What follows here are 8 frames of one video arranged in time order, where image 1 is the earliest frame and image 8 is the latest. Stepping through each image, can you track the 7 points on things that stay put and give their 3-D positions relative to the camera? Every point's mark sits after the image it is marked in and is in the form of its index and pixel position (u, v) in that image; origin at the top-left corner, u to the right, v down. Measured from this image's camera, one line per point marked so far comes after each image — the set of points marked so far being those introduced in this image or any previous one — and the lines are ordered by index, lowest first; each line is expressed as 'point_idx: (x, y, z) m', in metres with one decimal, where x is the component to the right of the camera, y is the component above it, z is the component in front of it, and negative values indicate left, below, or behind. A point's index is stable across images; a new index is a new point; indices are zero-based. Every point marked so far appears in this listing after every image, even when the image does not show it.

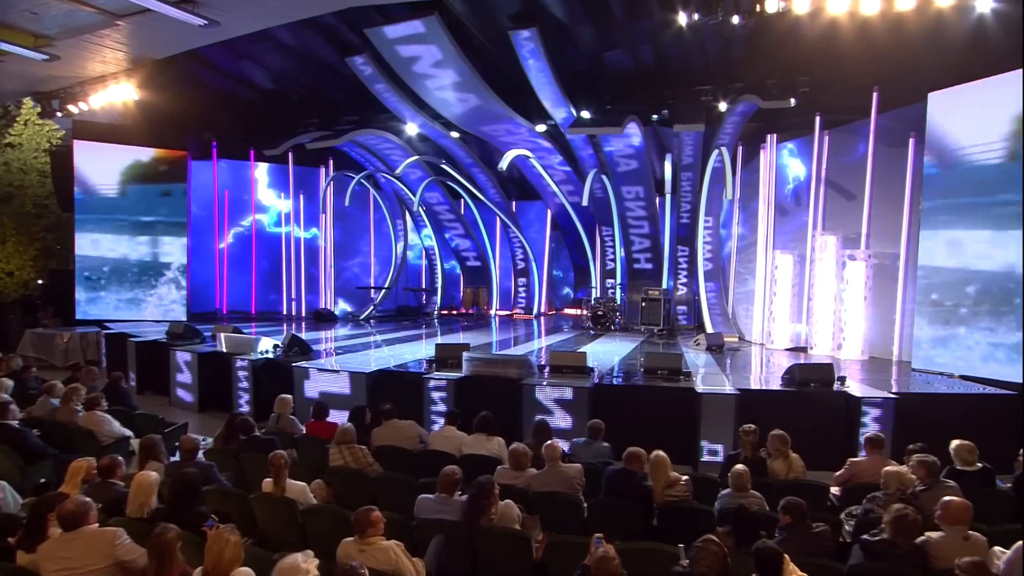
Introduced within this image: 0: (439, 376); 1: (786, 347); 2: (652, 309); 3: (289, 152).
0: (-0.9, -1.1, +8.7) m
1: (+4.7, -1.0, +11.8) m
2: (+3.0, -0.4, +14.5) m
3: (-5.4, +3.3, +16.6) m
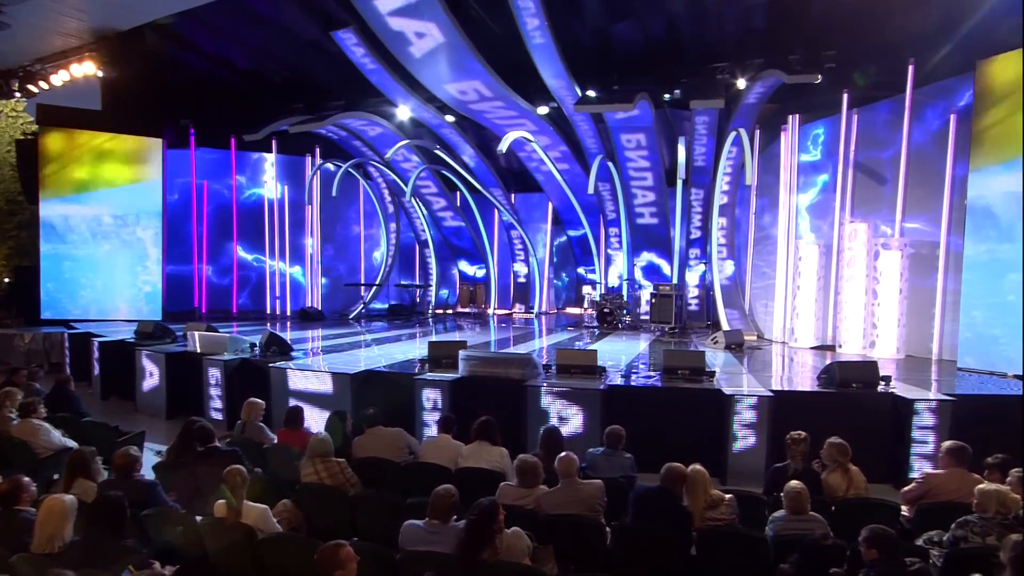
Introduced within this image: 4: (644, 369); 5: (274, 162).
0: (-0.9, -1.0, +7.8) m
1: (+4.7, -0.9, +10.9) m
2: (+3.0, -0.4, +13.6) m
3: (-5.4, +3.4, +15.7) m
4: (+1.7, -1.0, +8.8) m
5: (-5.4, +2.9, +15.7) m
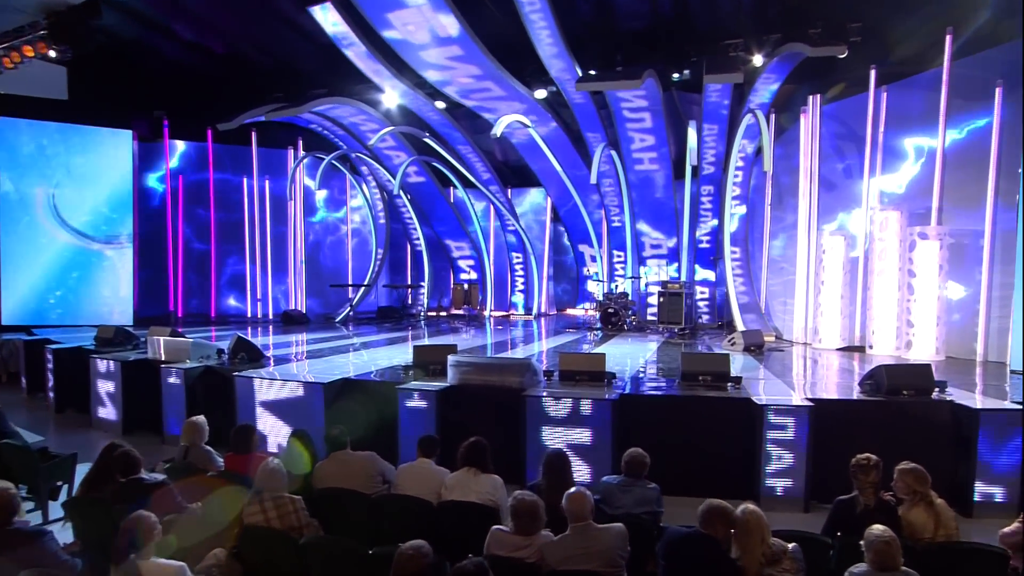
0: (-0.9, -1.0, +6.8) m
1: (+4.7, -0.9, +9.9) m
2: (+2.9, -0.3, +12.6) m
3: (-5.5, +3.3, +14.7) m
4: (+1.7, -1.0, +7.8) m
5: (-5.5, +2.8, +14.8) m
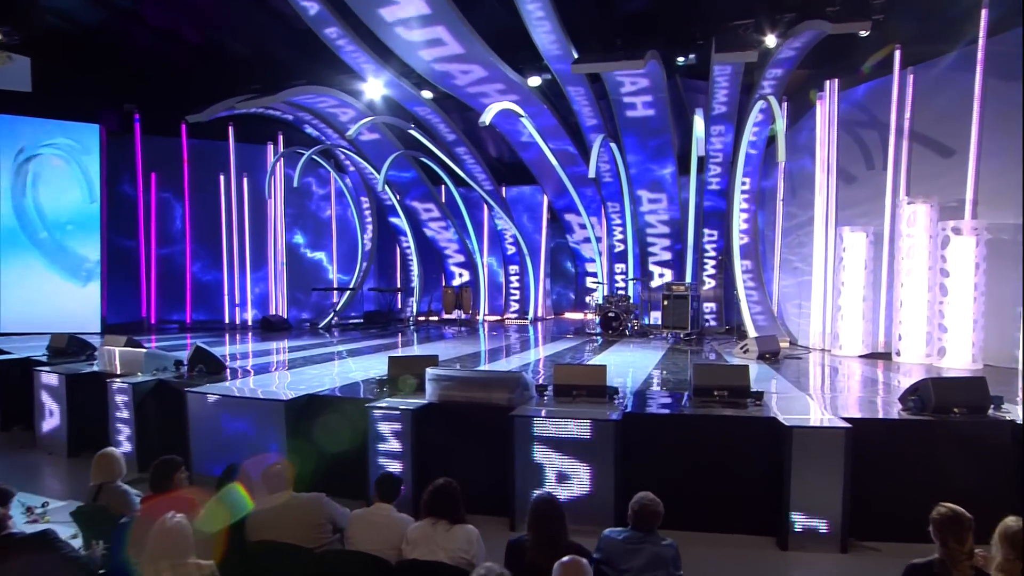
0: (-1.0, -1.0, +6.0) m
1: (+4.6, -0.9, +9.1) m
2: (+2.8, -0.4, +11.8) m
3: (-5.7, +3.3, +13.8) m
4: (+1.5, -1.0, +6.9) m
5: (-5.6, +2.7, +13.9) m
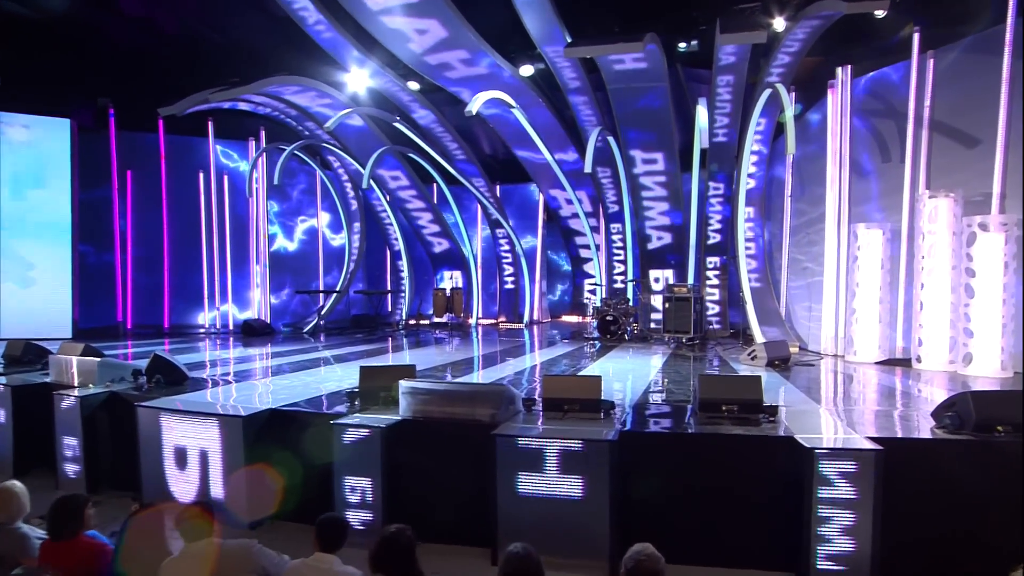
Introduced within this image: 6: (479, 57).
0: (-1.2, -1.0, +5.3) m
1: (+4.4, -0.9, +8.4) m
2: (+2.7, -0.4, +11.1) m
3: (-5.8, +3.2, +13.2) m
4: (+1.4, -1.0, +6.3) m
5: (-5.8, +2.7, +13.3) m
6: (-0.4, +3.1, +9.3) m
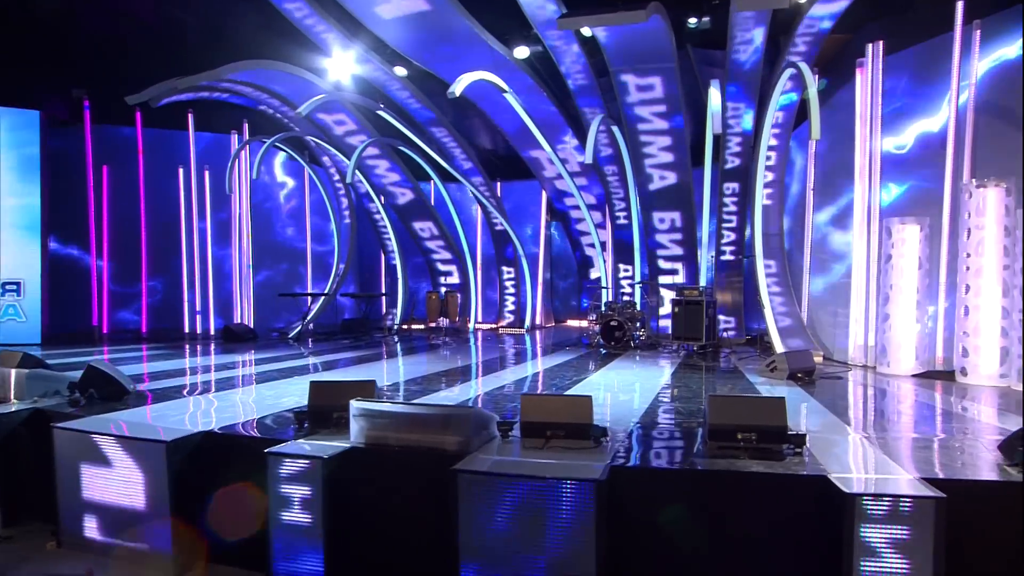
0: (-1.3, -1.0, +4.5) m
1: (+4.3, -0.9, +7.4) m
2: (+2.6, -0.4, +10.2) m
3: (-5.8, +3.1, +12.5) m
4: (+1.2, -1.1, +5.4) m
5: (-5.8, +2.6, +12.6) m
6: (-0.5, +3.1, +8.4) m
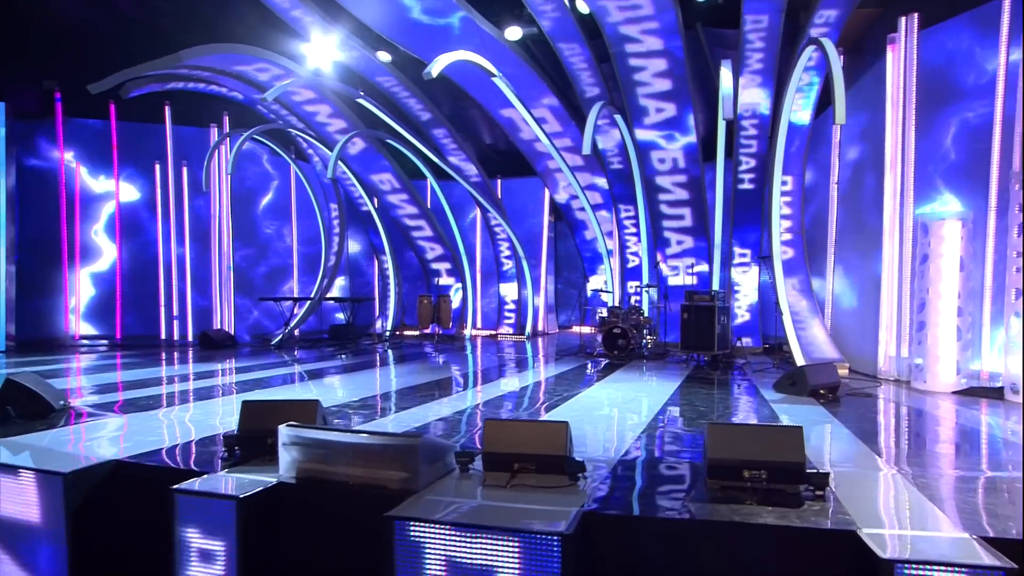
0: (-1.6, -1.1, +3.7) m
1: (+4.2, -1.0, +6.5) m
2: (+2.6, -0.5, +9.3) m
3: (-5.8, +3.1, +11.8) m
4: (+1.0, -1.1, +4.5) m
5: (-5.8, +2.6, +11.9) m
6: (-0.7, +3.0, +7.7) m
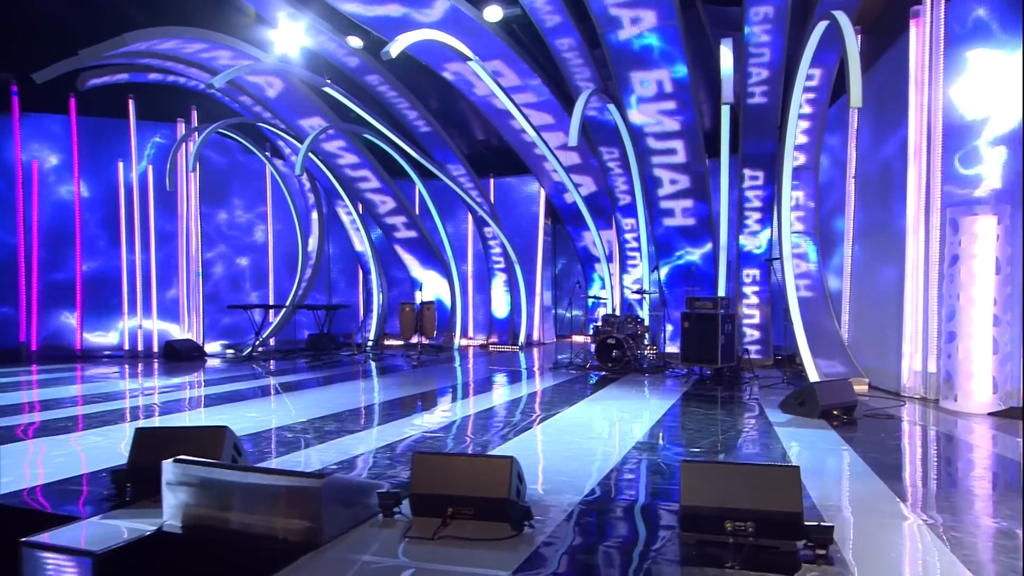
0: (-1.9, -1.1, +2.9) m
1: (+3.9, -1.0, +5.7) m
2: (+2.4, -0.6, +8.5) m
3: (-6.0, +3.0, +11.2) m
4: (+0.8, -1.1, +3.8) m
5: (-5.9, +2.5, +11.3) m
6: (-0.9, +3.0, +7.0) m
